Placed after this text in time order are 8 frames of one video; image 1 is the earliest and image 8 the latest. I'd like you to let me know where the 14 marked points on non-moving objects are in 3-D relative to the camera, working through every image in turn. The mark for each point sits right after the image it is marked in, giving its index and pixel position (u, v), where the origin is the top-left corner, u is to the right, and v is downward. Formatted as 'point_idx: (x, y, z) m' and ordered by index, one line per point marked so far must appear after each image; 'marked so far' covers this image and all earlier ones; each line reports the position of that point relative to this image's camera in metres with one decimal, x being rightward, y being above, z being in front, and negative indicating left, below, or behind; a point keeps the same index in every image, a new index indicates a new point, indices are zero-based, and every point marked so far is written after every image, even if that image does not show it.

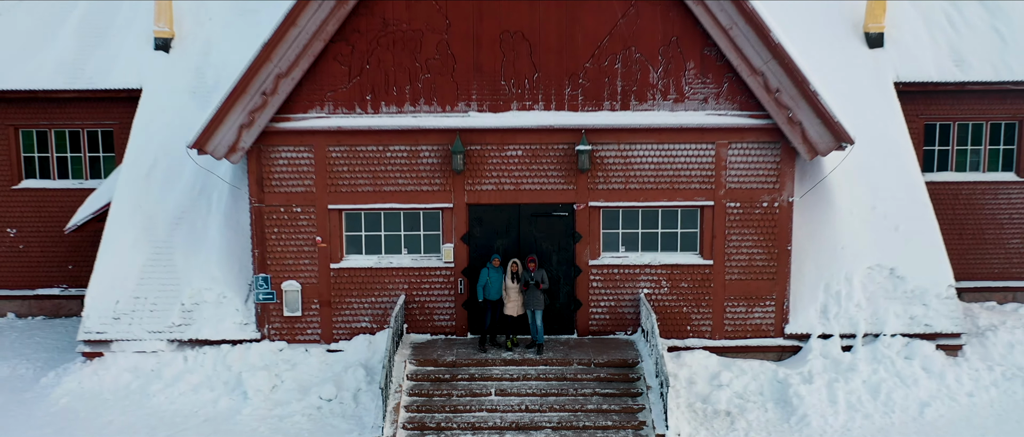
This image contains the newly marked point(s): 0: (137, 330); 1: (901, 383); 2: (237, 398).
0: (-5.0, -1.5, +9.5) m
1: (+4.8, -2.0, +8.8) m
2: (-3.4, -2.2, +8.9) m
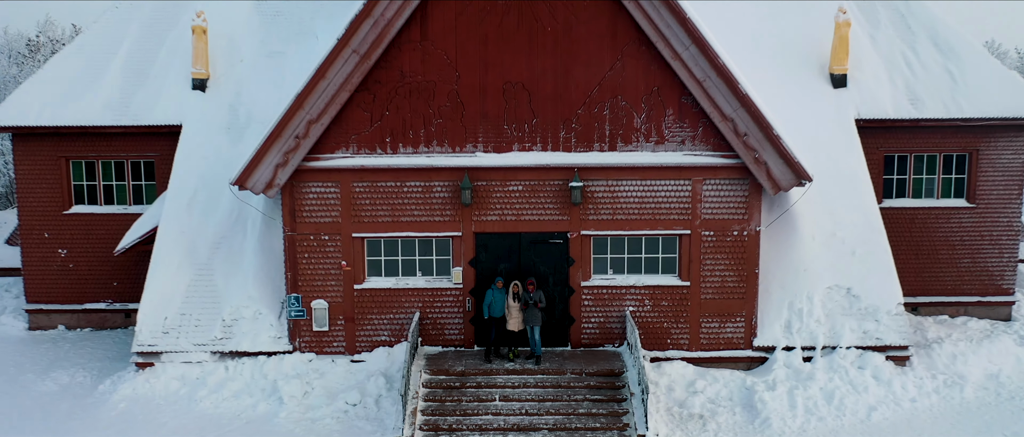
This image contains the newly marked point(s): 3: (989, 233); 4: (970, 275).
0: (-5.0, -1.9, +10.8) m
1: (+4.9, -2.4, +10.1) m
2: (-3.4, -2.6, +10.1) m
3: (+8.7, -0.3, +12.9) m
4: (+8.5, -1.1, +13.0) m
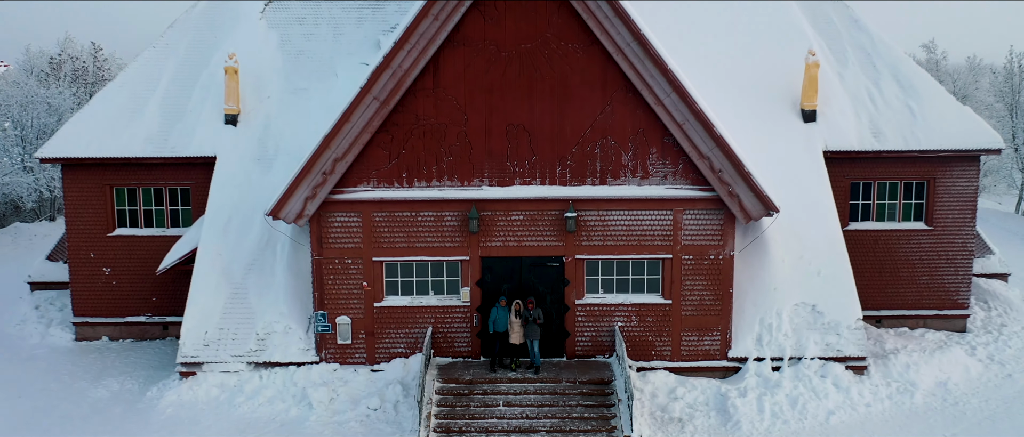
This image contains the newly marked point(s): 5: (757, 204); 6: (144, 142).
0: (-5.0, -2.3, +12.2) m
1: (+4.9, -2.9, +11.4) m
2: (-3.4, -3.1, +11.5) m
3: (+8.8, -0.7, +14.2) m
4: (+8.5, -1.5, +14.3) m
5: (+3.9, +0.2, +11.3) m
6: (-7.2, +1.5, +13.8) m
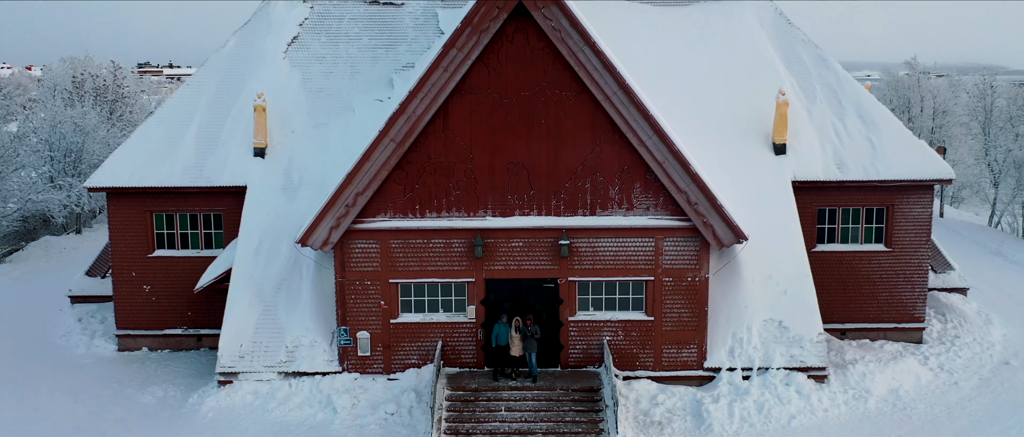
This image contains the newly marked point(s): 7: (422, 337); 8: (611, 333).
0: (-5.0, -2.8, +13.7) m
1: (+4.9, -3.4, +13.0) m
2: (-3.4, -3.6, +13.0) m
3: (+8.8, -1.2, +15.8) m
4: (+8.5, -2.0, +15.9) m
5: (+3.9, -0.3, +12.8) m
6: (-7.2, +1.0, +15.4) m
7: (-1.7, -2.3, +13.8) m
8: (+1.9, -2.2, +13.8) m
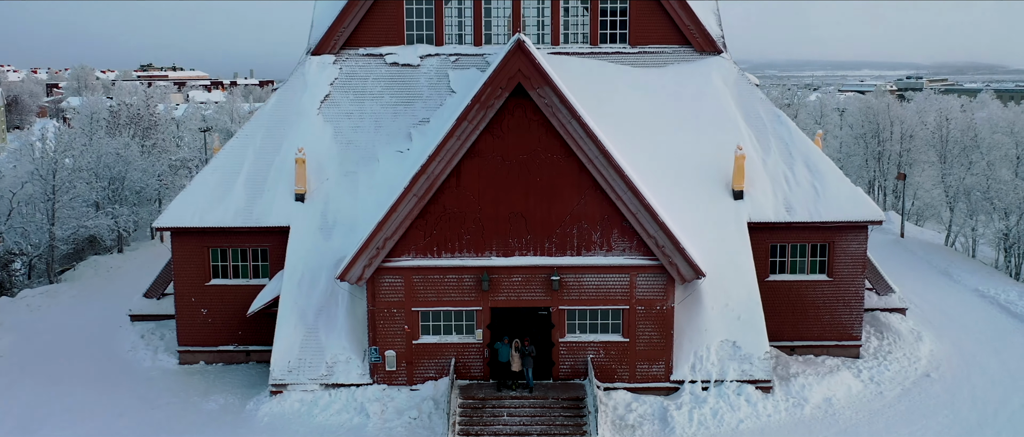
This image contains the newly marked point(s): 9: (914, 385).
0: (-5.0, -3.7, +16.6) m
1: (+4.9, -4.3, +15.9) m
2: (-3.4, -4.5, +15.9) m
3: (+8.8, -2.1, +18.7) m
4: (+8.5, -2.9, +18.8) m
5: (+3.9, -1.2, +15.7) m
6: (-7.2, +0.1, +18.3) m
7: (-1.7, -3.2, +16.7) m
8: (+1.9, -3.1, +16.7) m
9: (+10.1, -4.2, +17.6) m
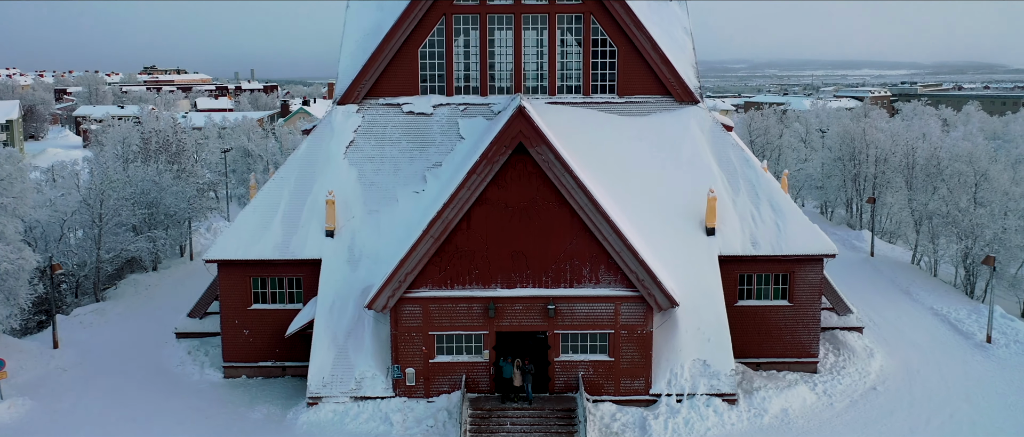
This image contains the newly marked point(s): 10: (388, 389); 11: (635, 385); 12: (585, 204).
0: (-4.9, -4.8, +19.4) m
1: (+5.0, -5.3, +18.7) m
2: (-3.3, -5.5, +18.7) m
3: (+8.8, -3.1, +21.5) m
4: (+8.6, -3.9, +21.6) m
5: (+4.0, -2.2, +18.5) m
6: (-7.1, -0.9, +21.1) m
7: (-1.7, -4.2, +19.5) m
8: (+2.0, -4.1, +19.5) m
9: (+10.1, -5.2, +20.4) m
10: (-3.4, -4.7, +19.5) m
11: (+3.4, -4.6, +19.4) m
12: (+1.9, +0.4, +18.1) m
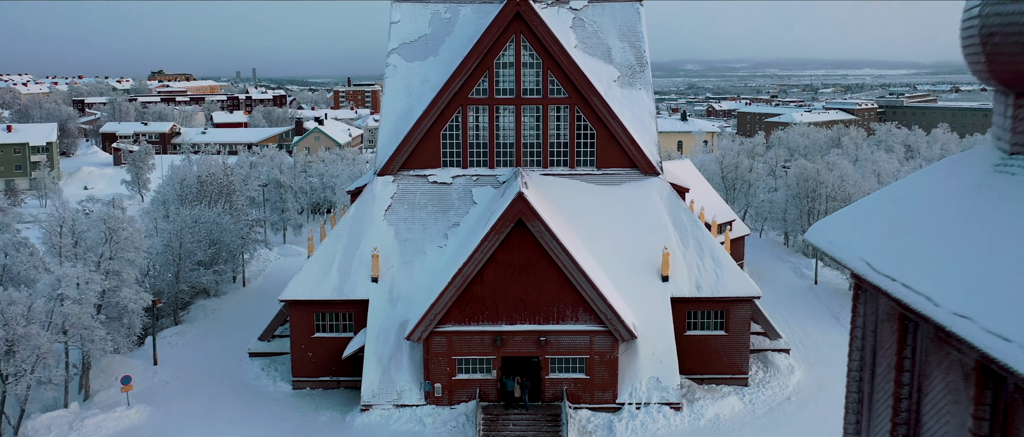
0: (-4.8, -6.7, +26.0) m
1: (+5.0, -7.3, +25.3) m
2: (-3.2, -7.5, +25.4) m
3: (+8.9, -5.1, +28.1) m
4: (+8.6, -5.9, +28.2) m
5: (+4.1, -4.2, +25.1) m
6: (-7.0, -2.8, +27.7) m
7: (-1.6, -6.2, +26.1) m
8: (+2.1, -6.1, +26.1) m
9: (+10.2, -7.2, +27.0) m
10: (-3.4, -6.7, +26.1) m
11: (+3.5, -6.6, +26.0) m
12: (+1.9, -1.6, +24.7) m
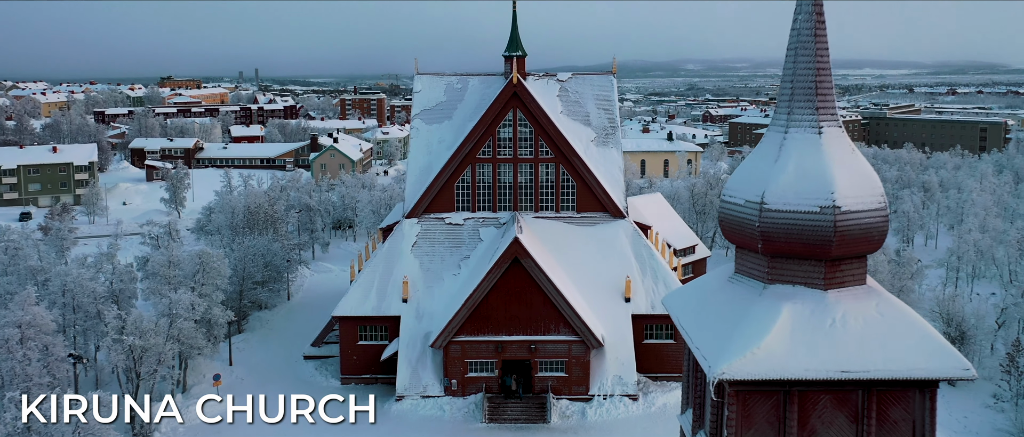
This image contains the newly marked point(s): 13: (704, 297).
0: (-5.0, -8.5, +34.5) m
1: (+4.9, -9.1, +33.7) m
2: (-3.3, -9.3, +33.8) m
3: (+8.8, -6.9, +36.5) m
4: (+8.5, -7.7, +36.6) m
5: (+4.0, -6.0, +33.5) m
6: (-7.1, -4.7, +36.1) m
7: (-1.7, -8.0, +34.6) m
8: (+2.0, -7.9, +34.5) m
9: (+10.1, -9.0, +35.4) m
10: (-3.5, -8.5, +34.6) m
11: (+3.4, -8.4, +34.5) m
12: (+1.8, -3.4, +33.1) m
13: (+4.5, -1.8, +16.2) m
